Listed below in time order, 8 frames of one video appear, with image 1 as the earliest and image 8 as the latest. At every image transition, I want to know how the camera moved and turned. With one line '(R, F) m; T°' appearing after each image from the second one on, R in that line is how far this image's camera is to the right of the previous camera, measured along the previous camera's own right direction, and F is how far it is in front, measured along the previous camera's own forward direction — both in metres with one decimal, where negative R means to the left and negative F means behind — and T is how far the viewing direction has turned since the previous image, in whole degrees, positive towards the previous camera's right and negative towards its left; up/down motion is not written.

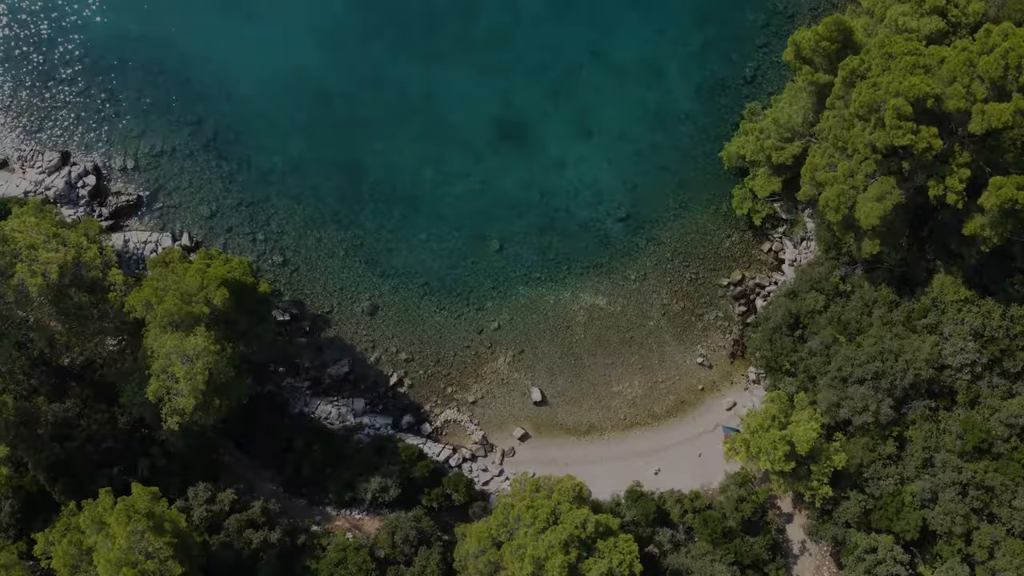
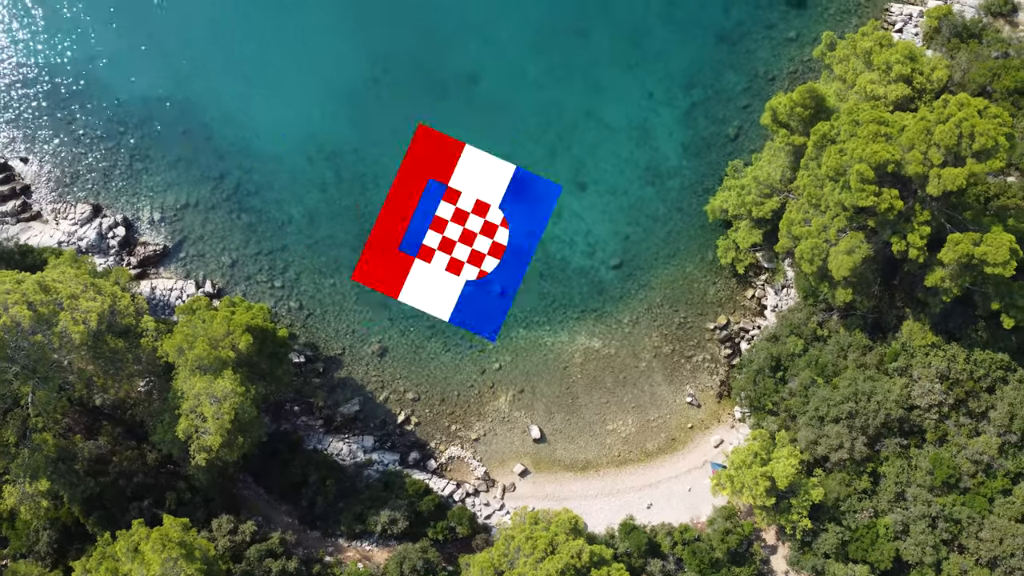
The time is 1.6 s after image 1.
(0.0, -1.8) m; 0°
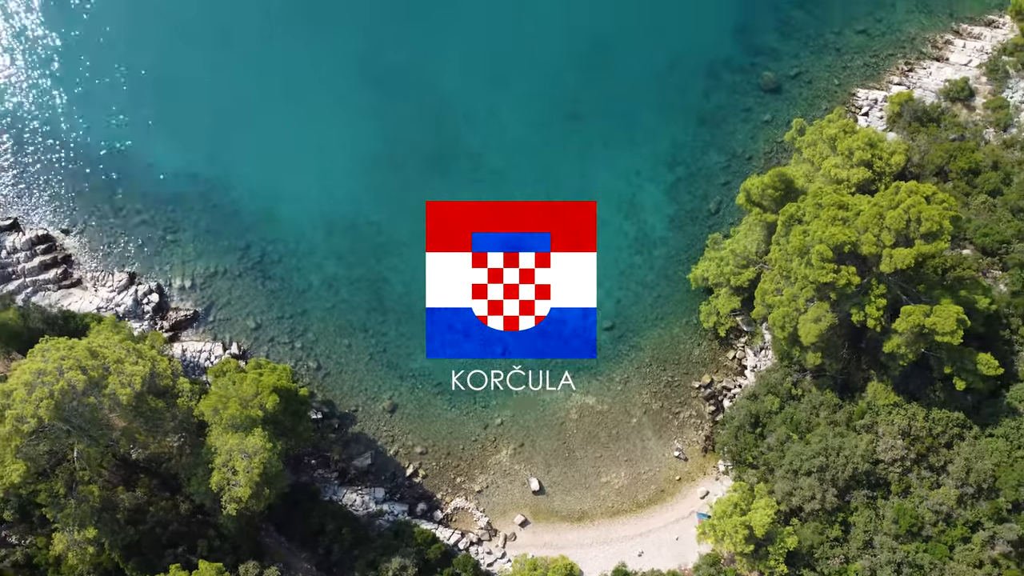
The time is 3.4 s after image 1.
(0.0, -2.6) m; 0°
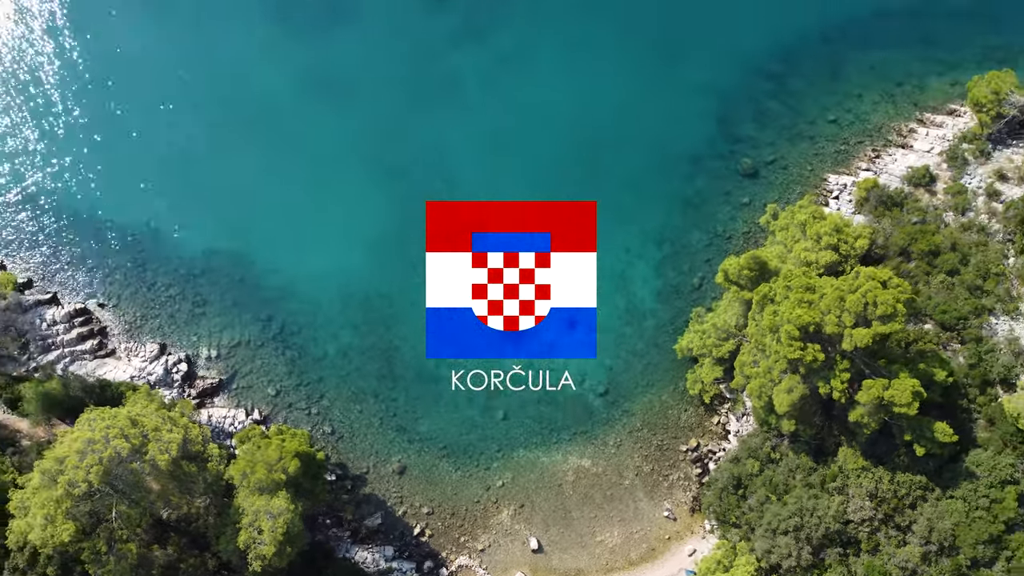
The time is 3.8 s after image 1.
(0.0, -2.8) m; 0°
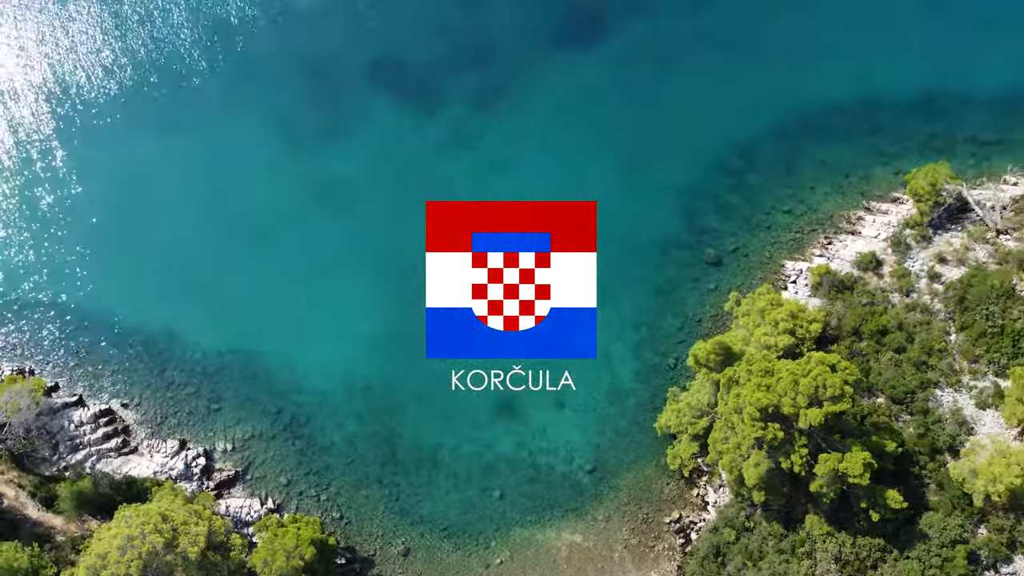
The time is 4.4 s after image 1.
(0.0, -3.4) m; +1°
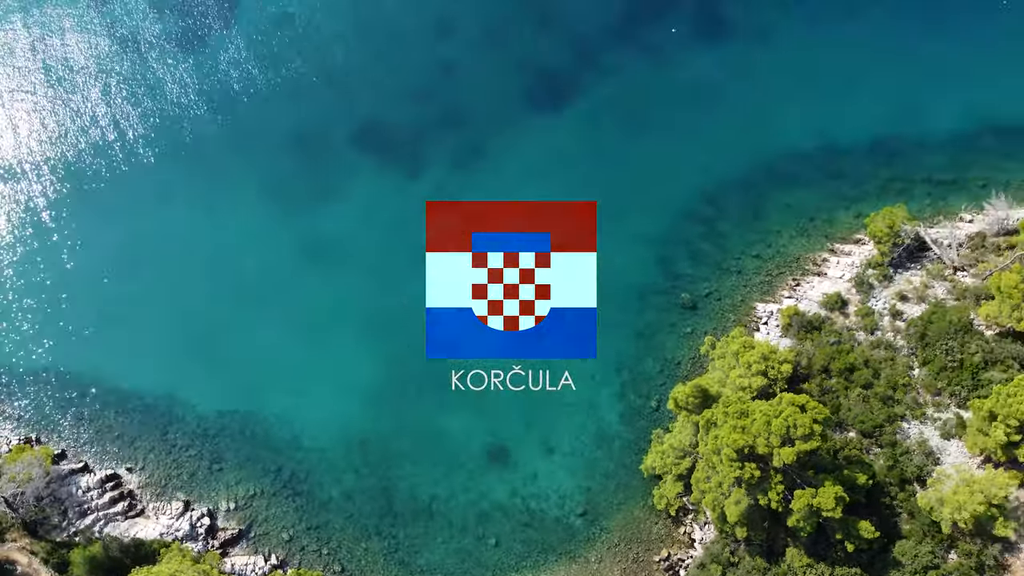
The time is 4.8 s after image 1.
(-0.1, -2.0) m; +1°
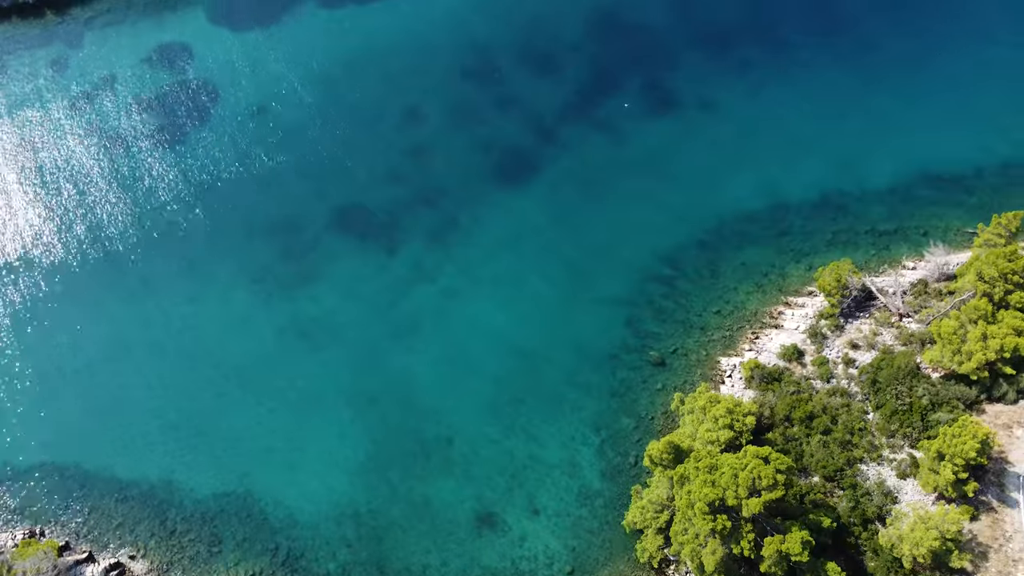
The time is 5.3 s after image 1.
(-0.1, -2.7) m; +2°
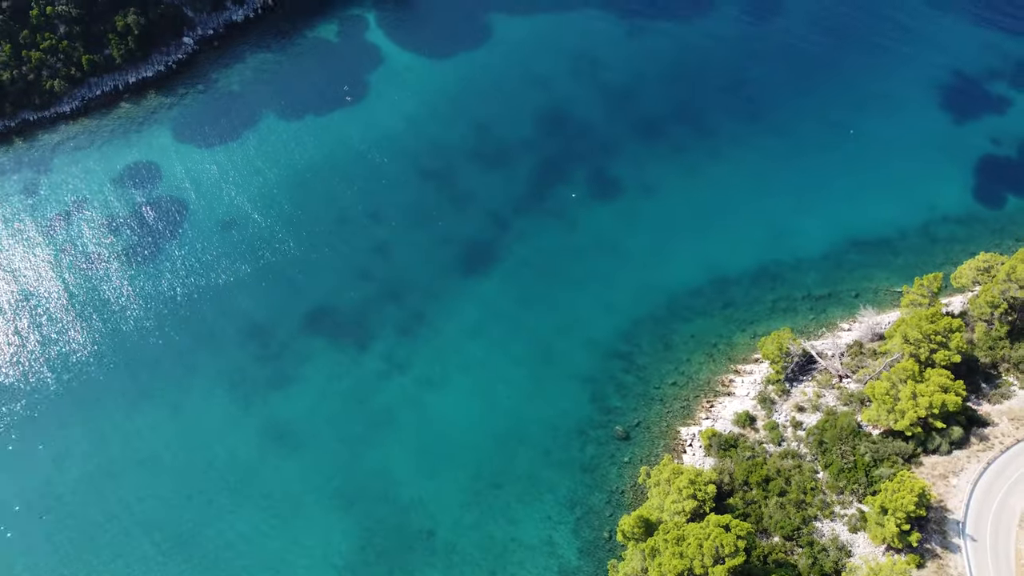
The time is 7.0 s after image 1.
(-0.3, -3.2) m; +3°
